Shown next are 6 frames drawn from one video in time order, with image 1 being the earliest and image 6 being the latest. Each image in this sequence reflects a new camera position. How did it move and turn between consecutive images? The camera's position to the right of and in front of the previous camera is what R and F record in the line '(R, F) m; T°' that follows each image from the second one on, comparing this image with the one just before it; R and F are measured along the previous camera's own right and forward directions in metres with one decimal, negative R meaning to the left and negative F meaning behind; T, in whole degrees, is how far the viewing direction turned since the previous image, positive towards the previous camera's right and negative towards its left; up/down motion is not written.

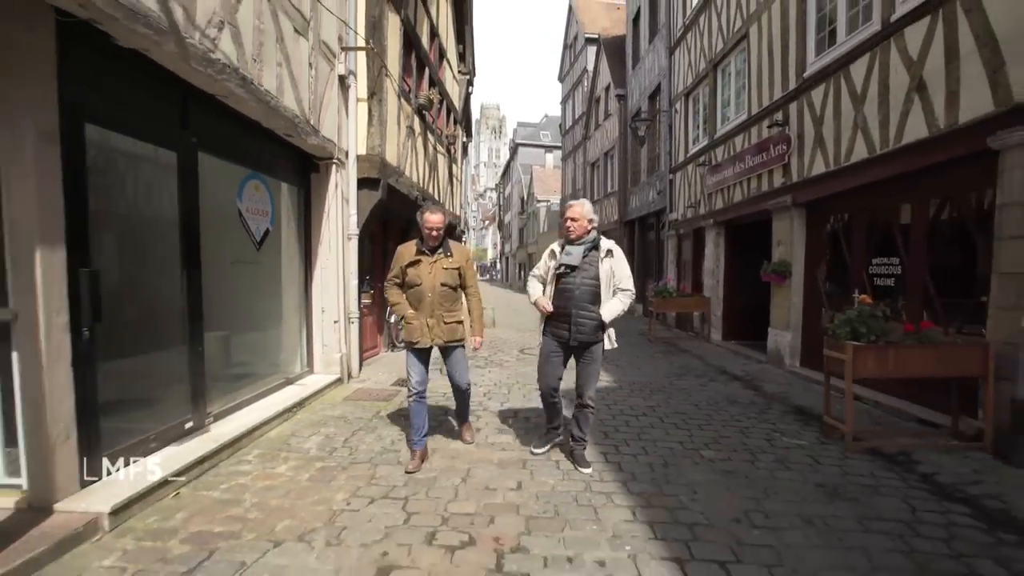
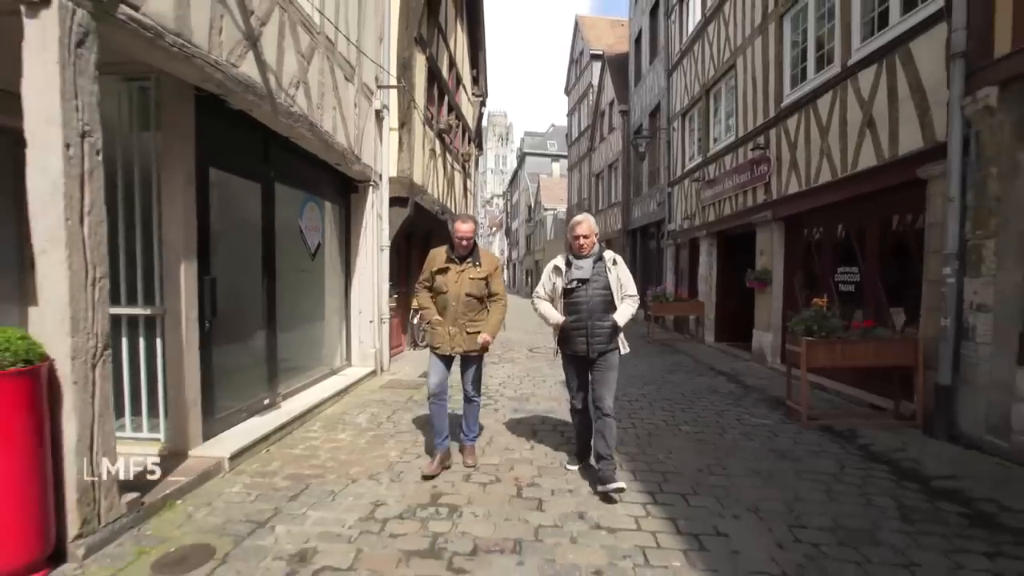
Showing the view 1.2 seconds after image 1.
(-0.1, -0.9) m; -1°
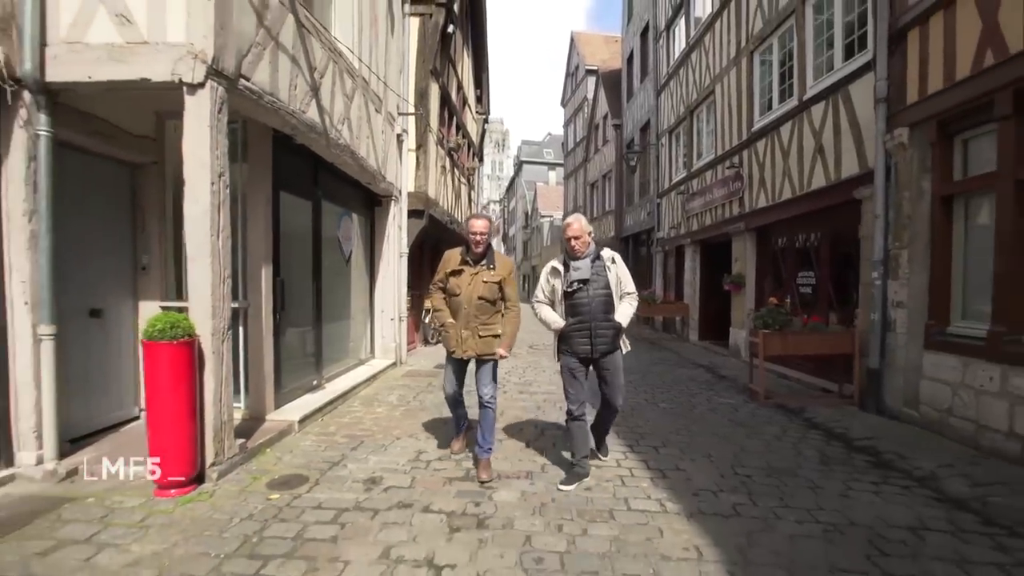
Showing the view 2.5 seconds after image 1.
(-0.1, -1.0) m; 0°
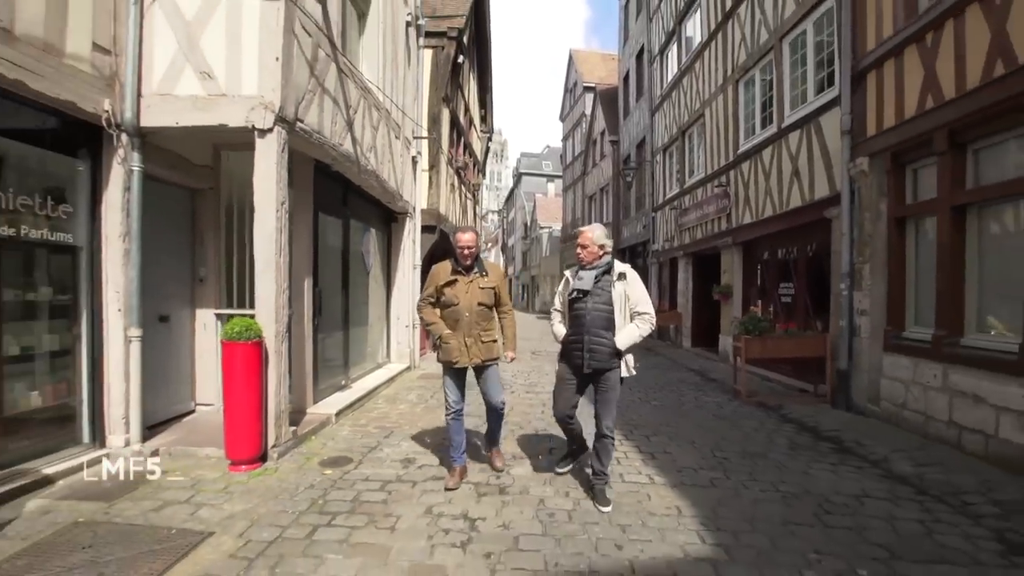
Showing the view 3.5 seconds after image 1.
(-0.1, -0.7) m; 0°
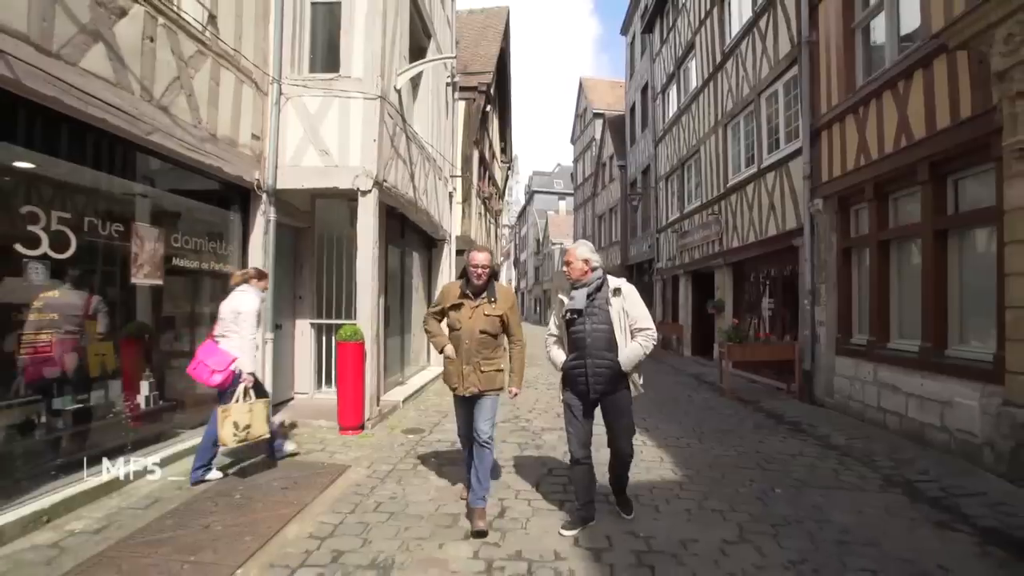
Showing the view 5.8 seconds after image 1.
(-0.2, -1.5) m; -1°
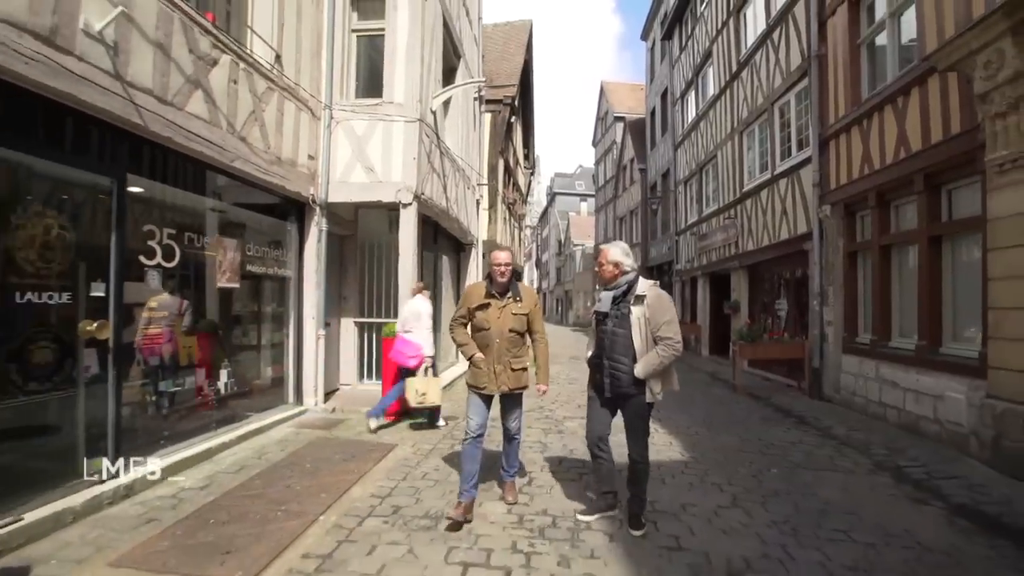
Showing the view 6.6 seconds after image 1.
(0.0, -0.6) m; -3°
